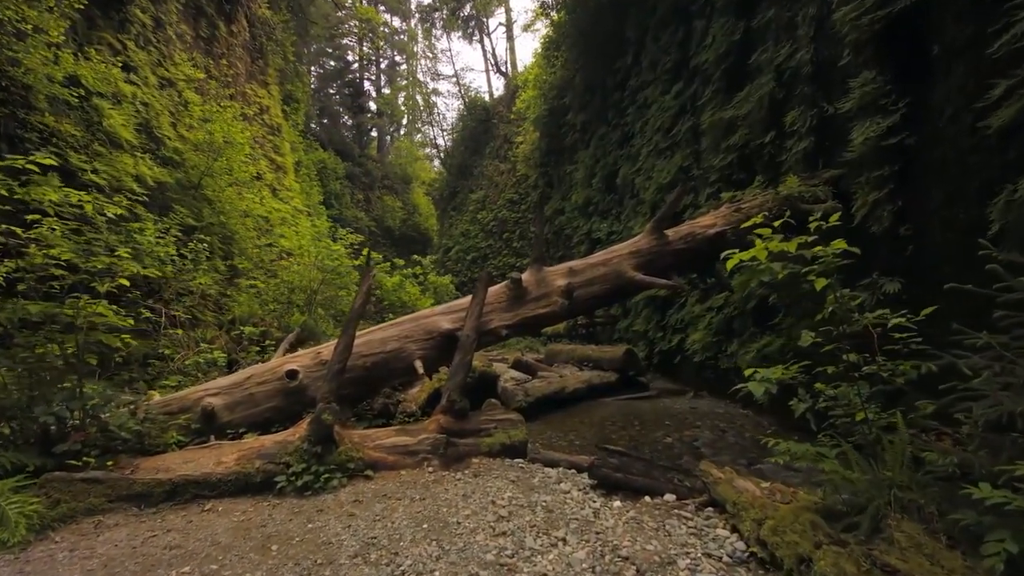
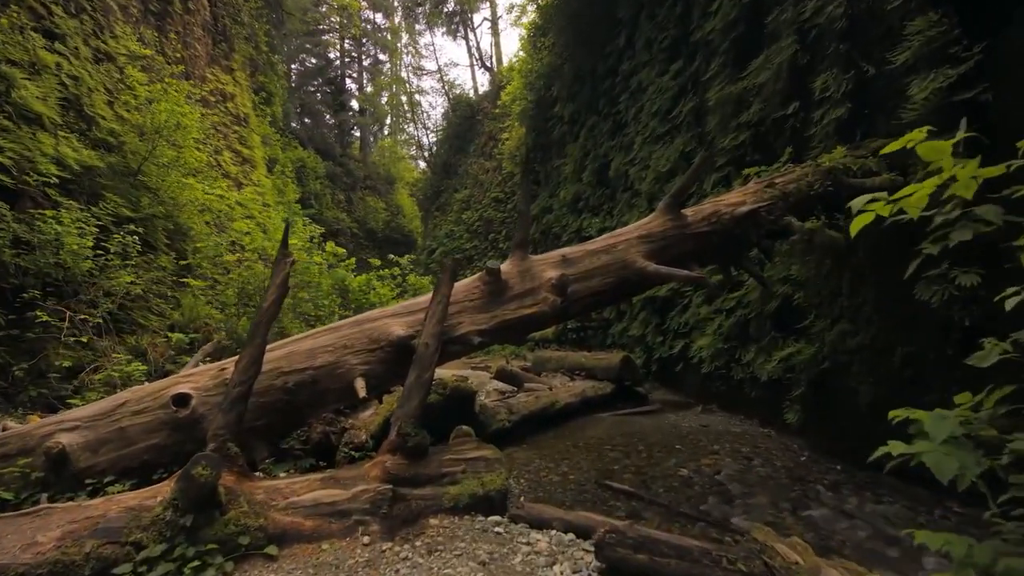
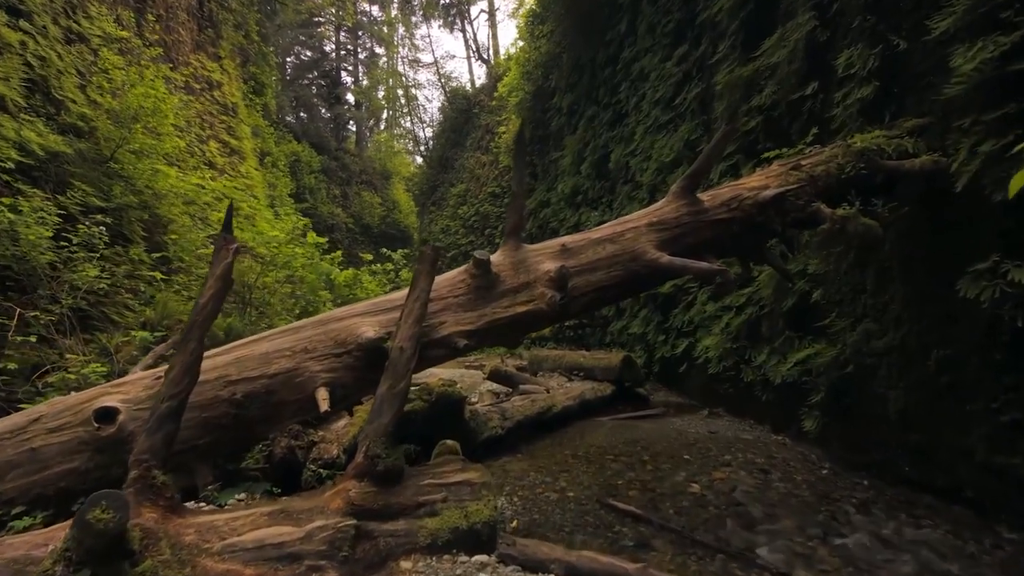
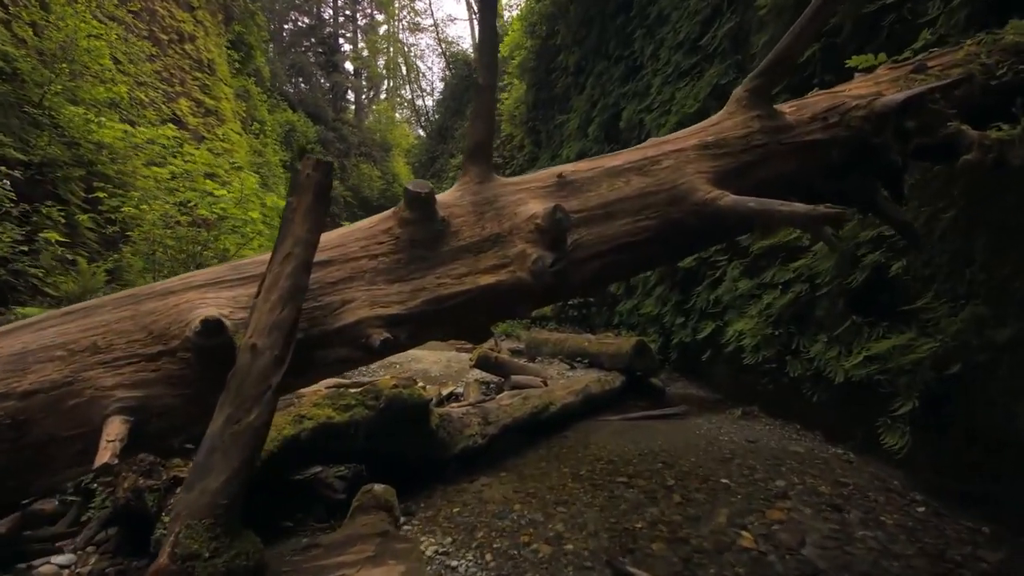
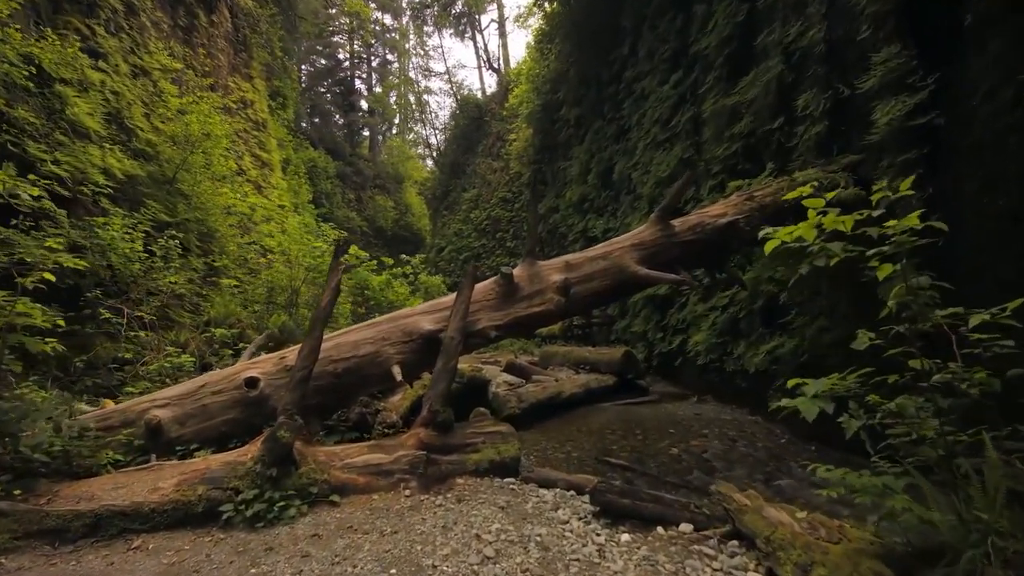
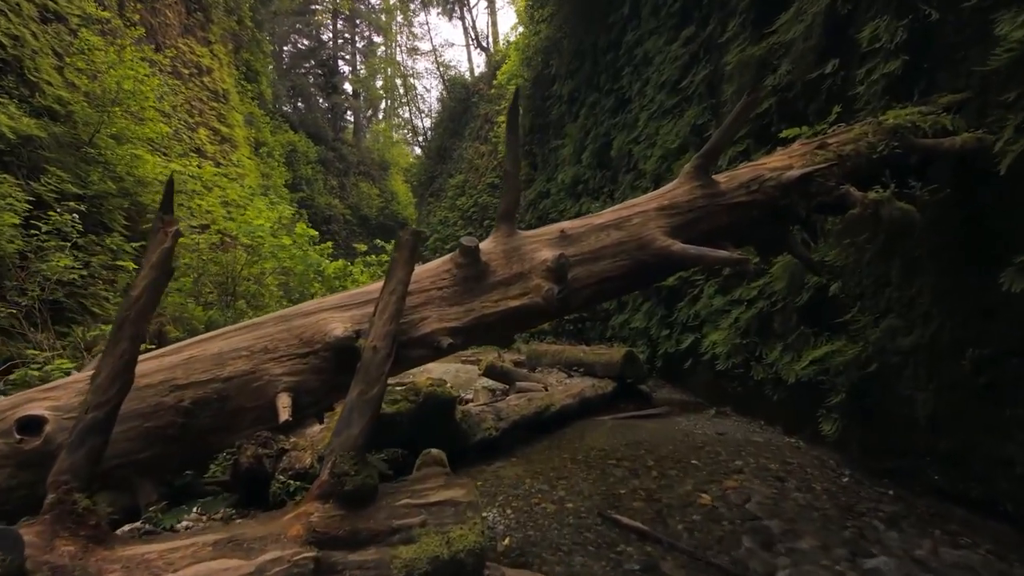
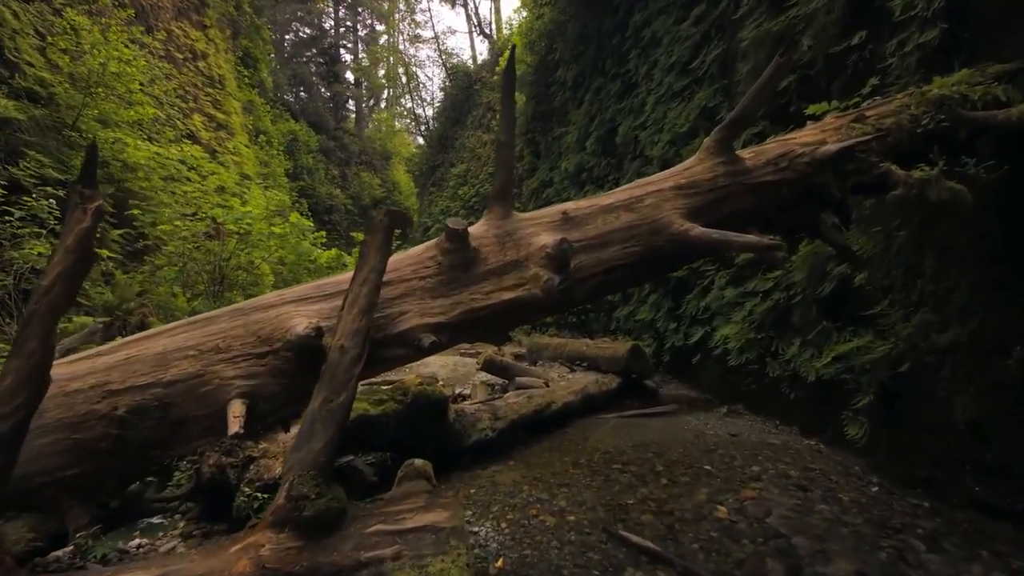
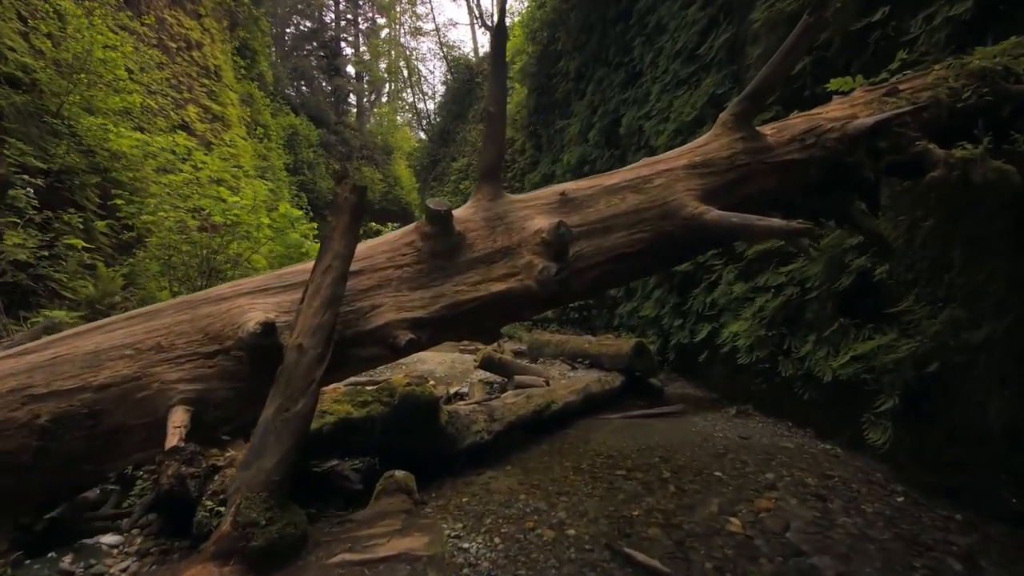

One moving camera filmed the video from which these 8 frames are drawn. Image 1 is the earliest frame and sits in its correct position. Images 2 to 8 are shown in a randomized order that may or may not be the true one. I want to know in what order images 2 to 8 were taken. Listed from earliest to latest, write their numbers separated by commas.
5, 2, 3, 6, 7, 8, 4
